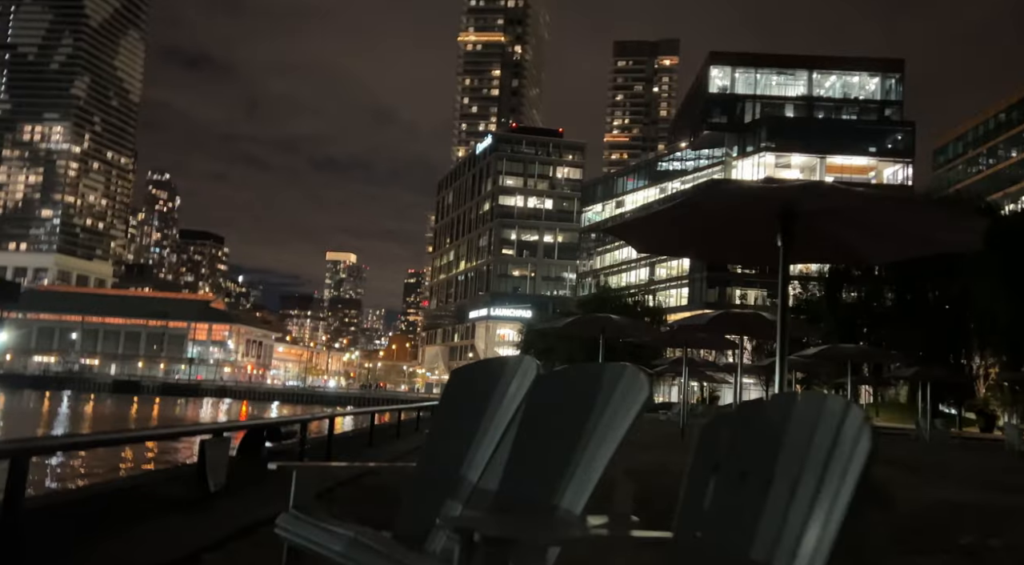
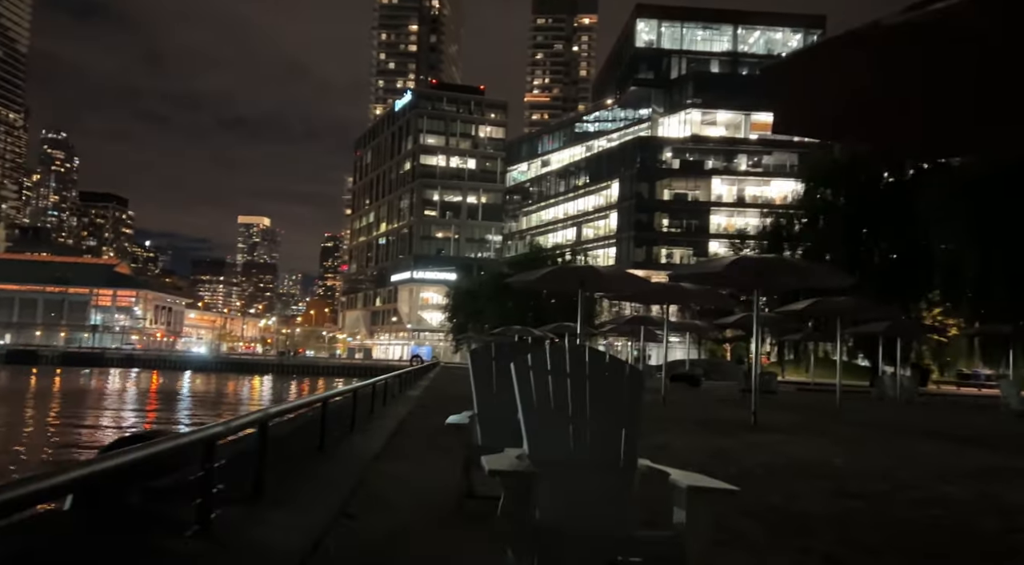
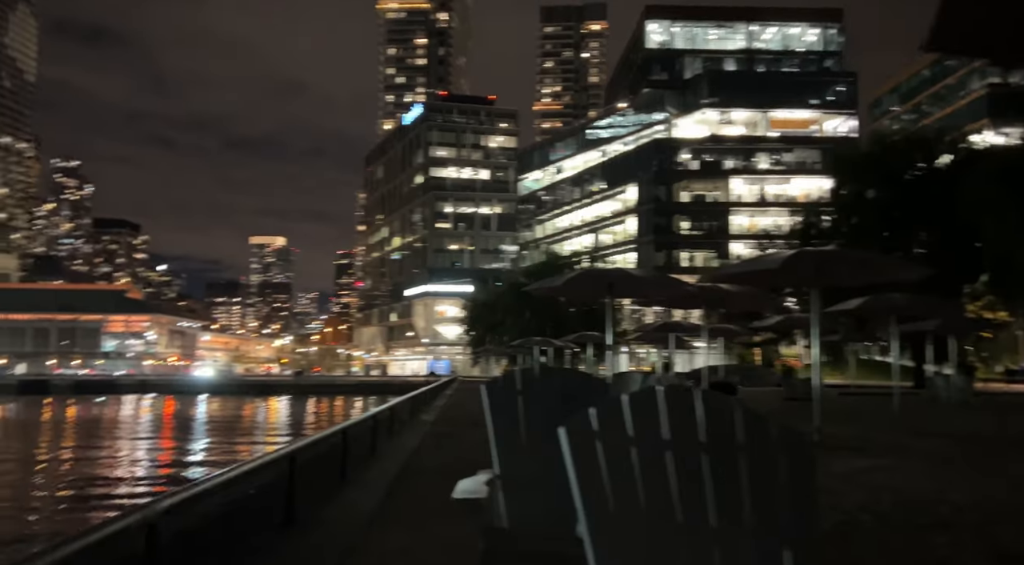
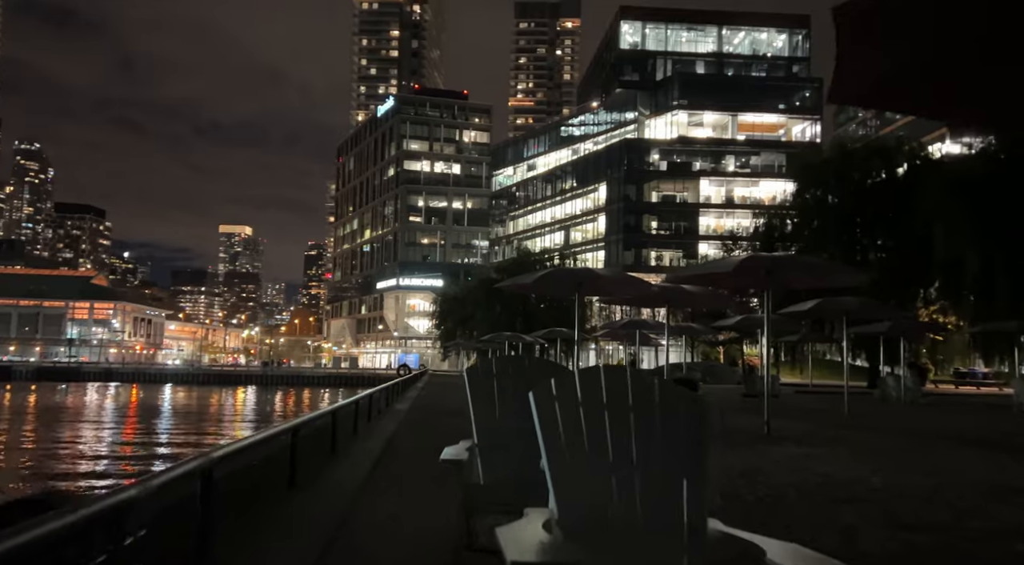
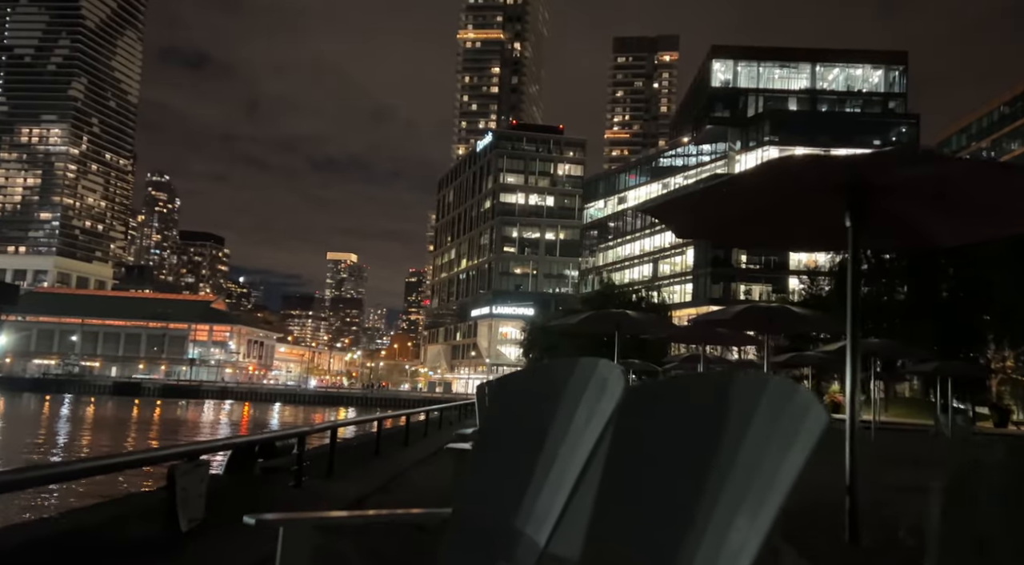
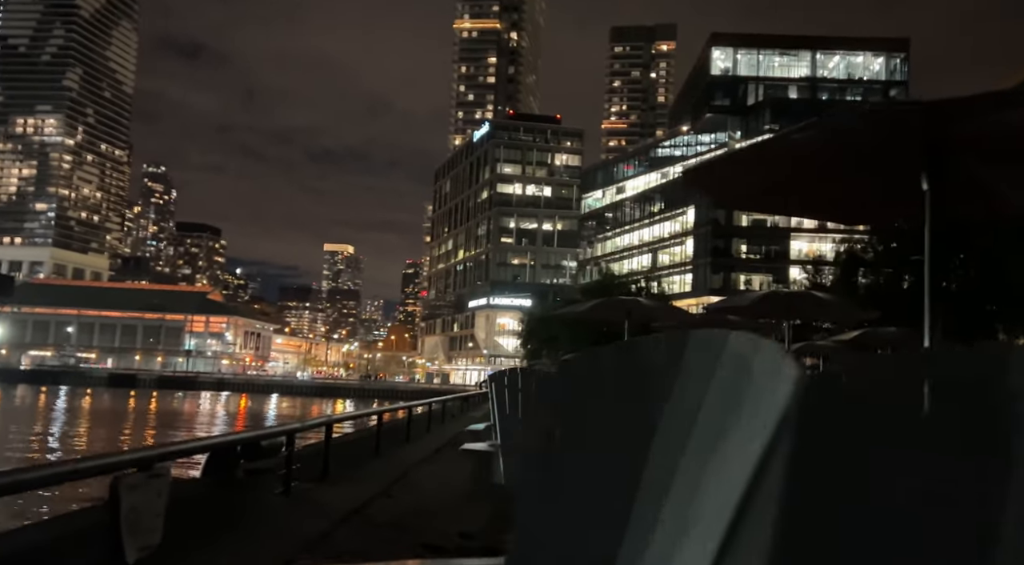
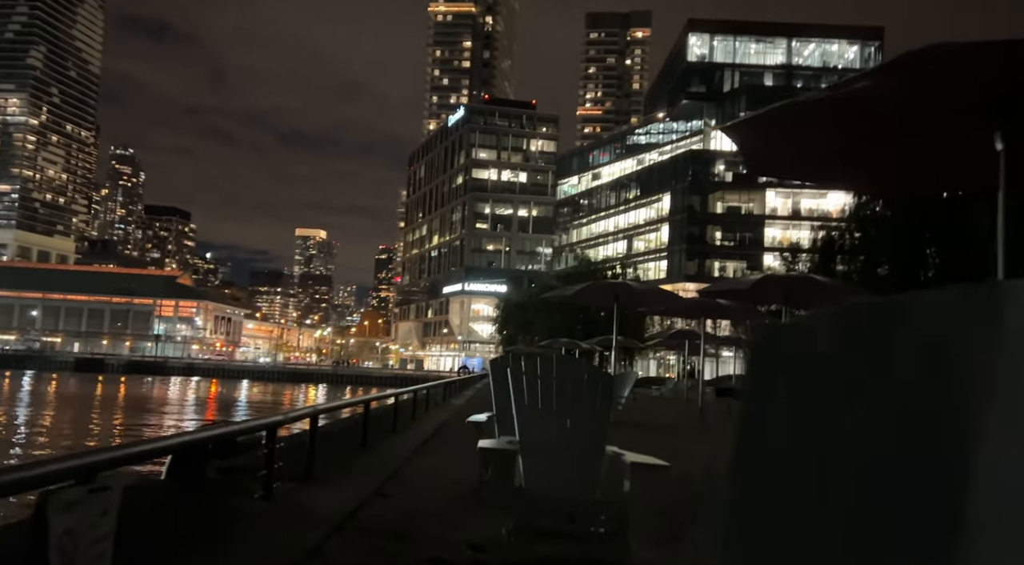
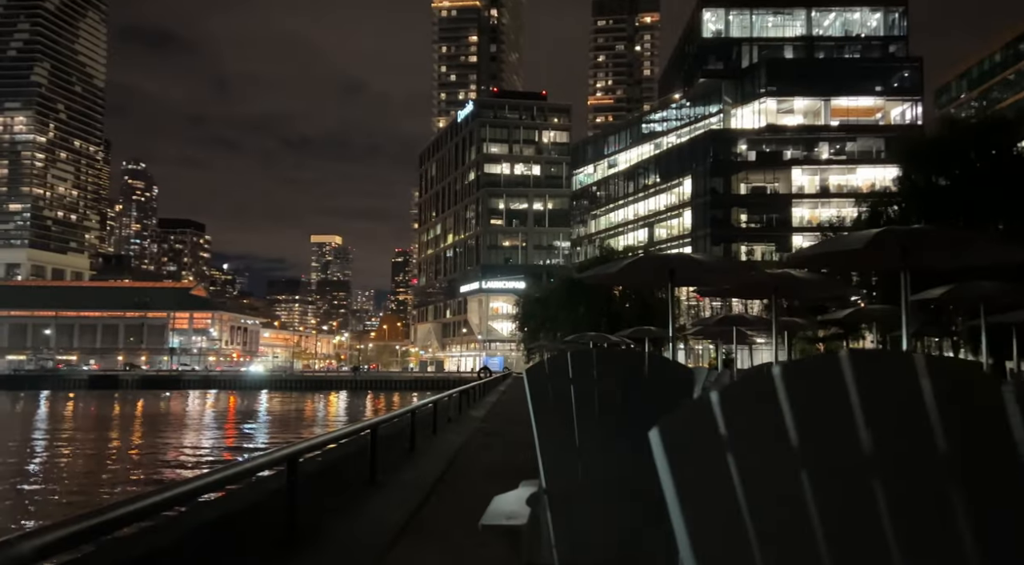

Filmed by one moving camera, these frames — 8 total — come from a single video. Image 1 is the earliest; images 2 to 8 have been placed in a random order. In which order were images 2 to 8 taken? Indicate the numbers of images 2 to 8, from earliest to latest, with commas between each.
5, 6, 7, 2, 4, 3, 8
